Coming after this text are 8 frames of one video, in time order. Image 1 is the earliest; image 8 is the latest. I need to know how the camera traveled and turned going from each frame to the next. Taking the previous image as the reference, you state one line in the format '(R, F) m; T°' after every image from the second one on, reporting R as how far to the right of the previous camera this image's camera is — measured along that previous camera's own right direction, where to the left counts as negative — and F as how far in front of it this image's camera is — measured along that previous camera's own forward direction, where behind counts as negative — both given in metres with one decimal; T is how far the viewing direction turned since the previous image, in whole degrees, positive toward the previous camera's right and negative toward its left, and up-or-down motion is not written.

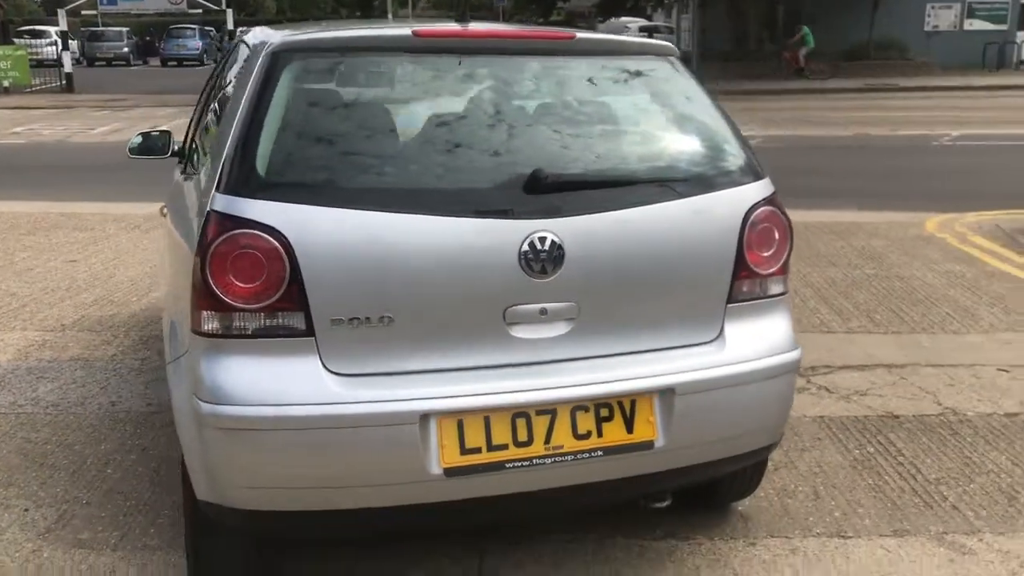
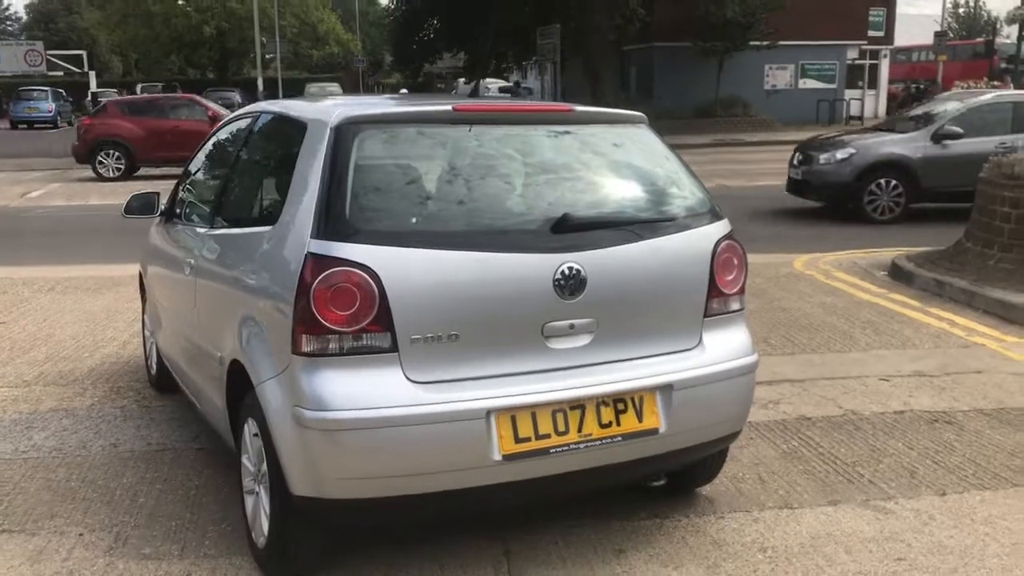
(-0.6, -0.6) m; +8°
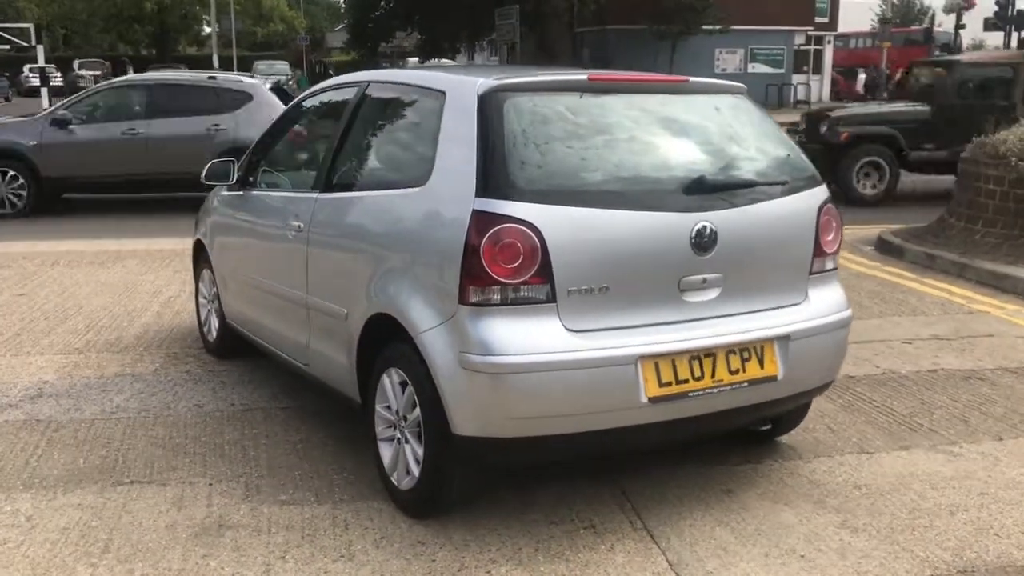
(-0.7, -0.2) m; +4°
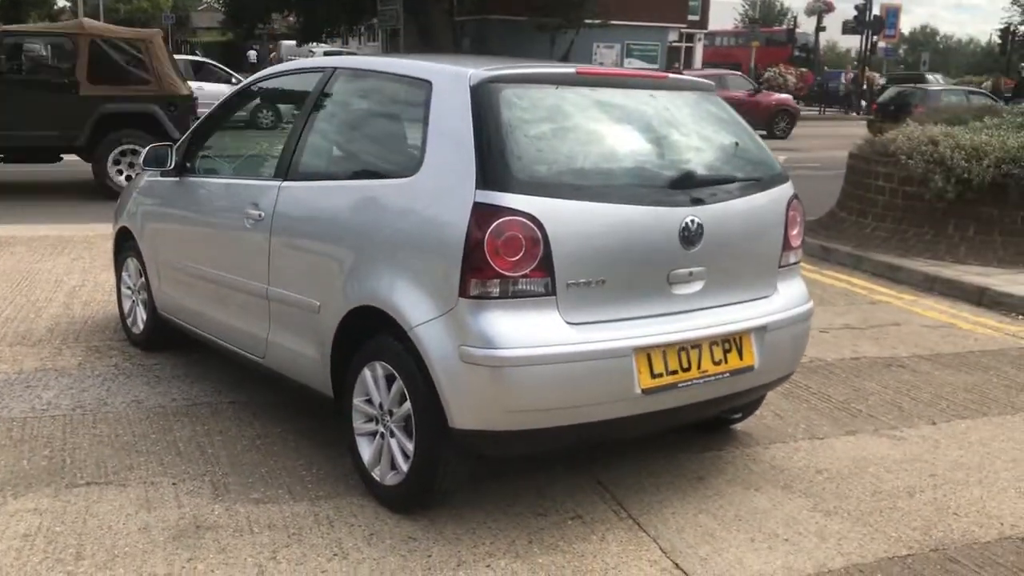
(-0.4, 0.0) m; +8°
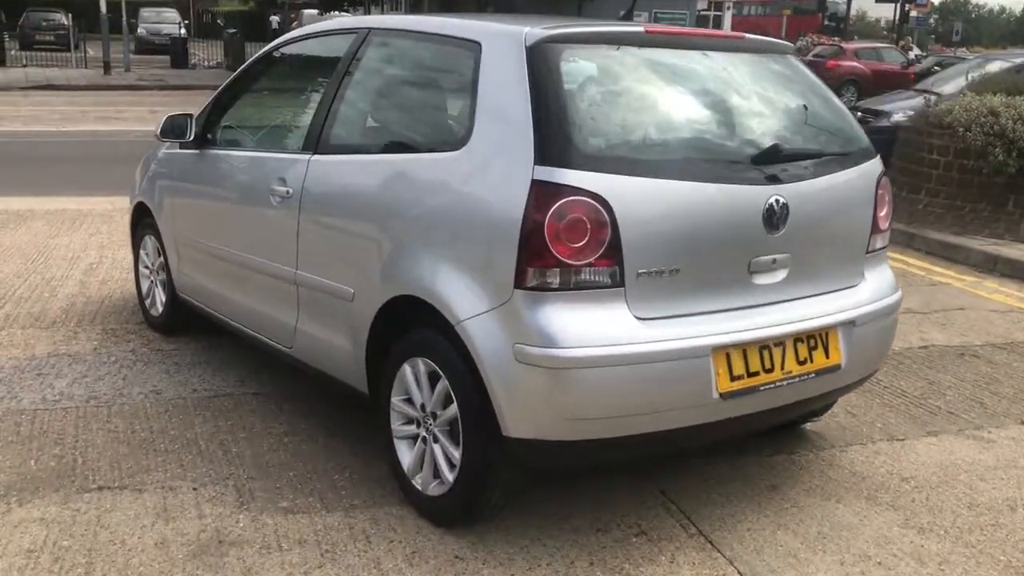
(-0.1, +0.4) m; -1°
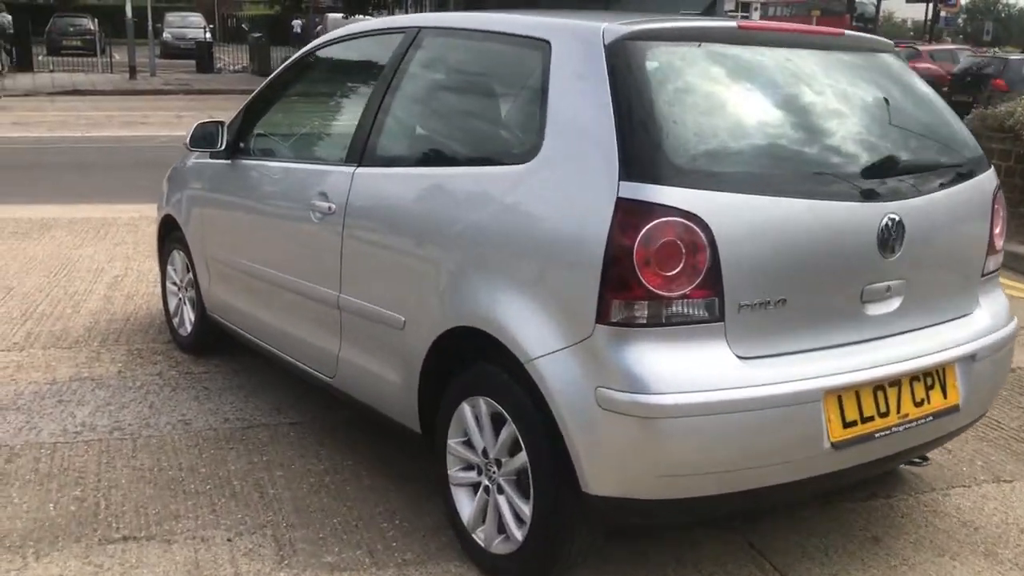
(-0.2, +0.4) m; -1°
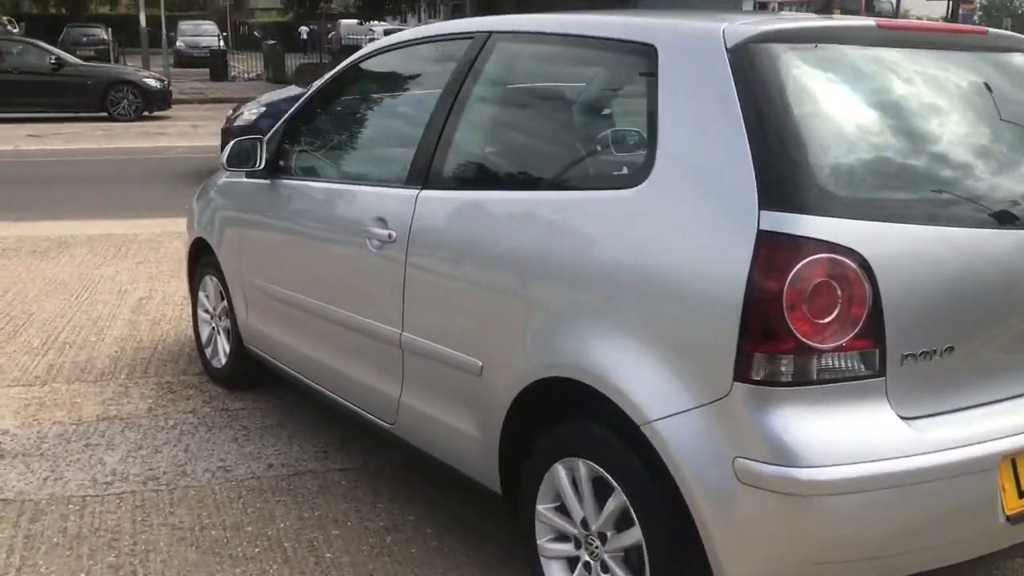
(-0.2, +0.4) m; -1°
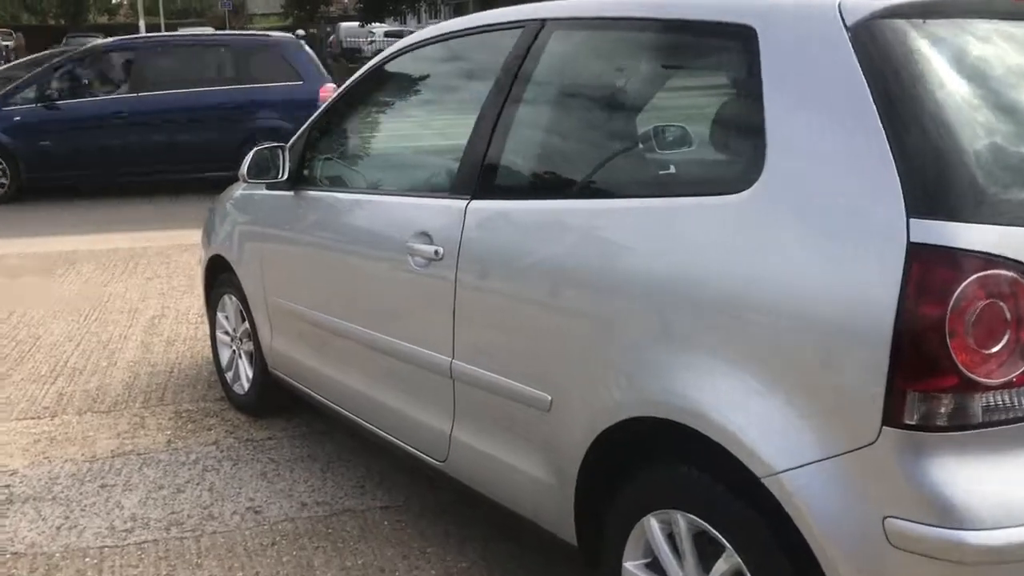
(-0.2, +0.3) m; 0°
